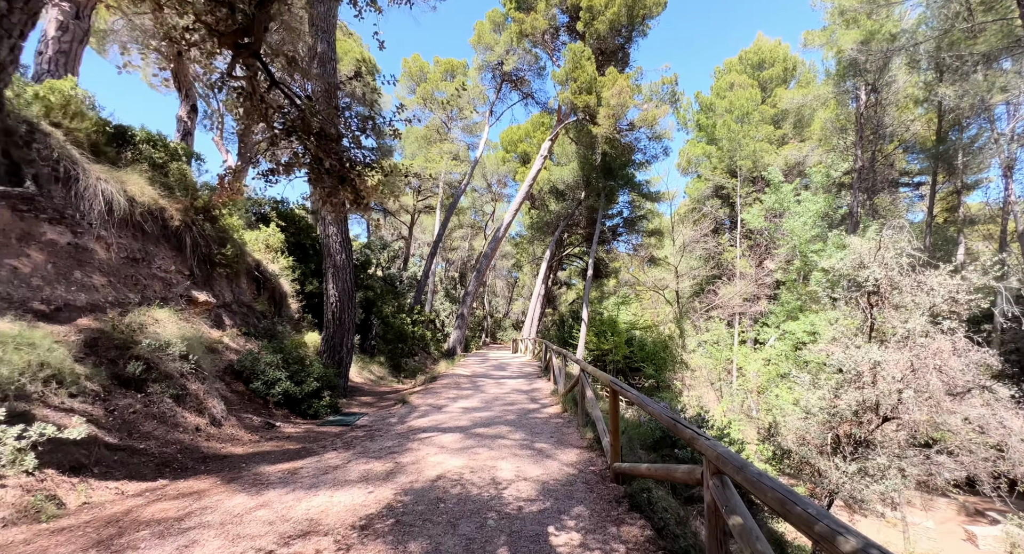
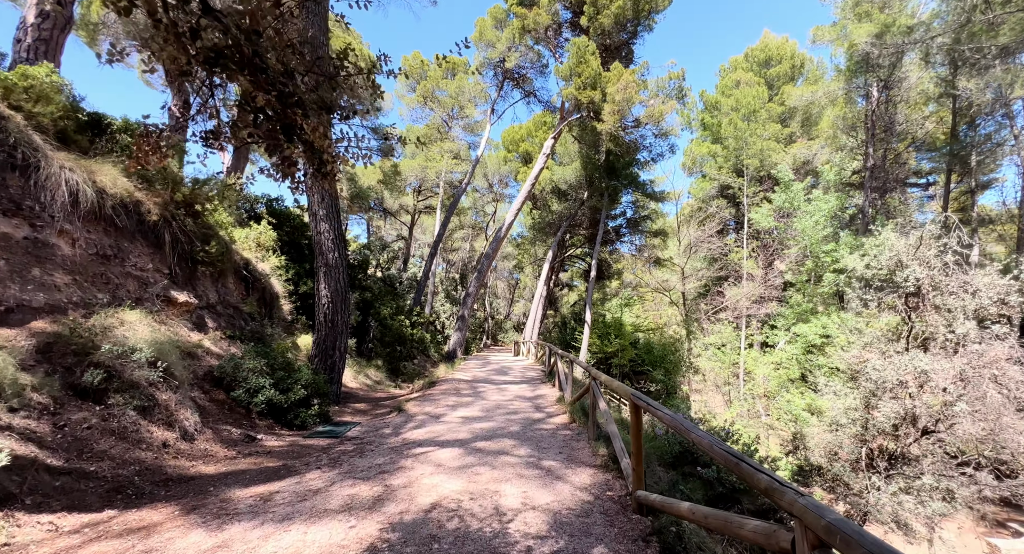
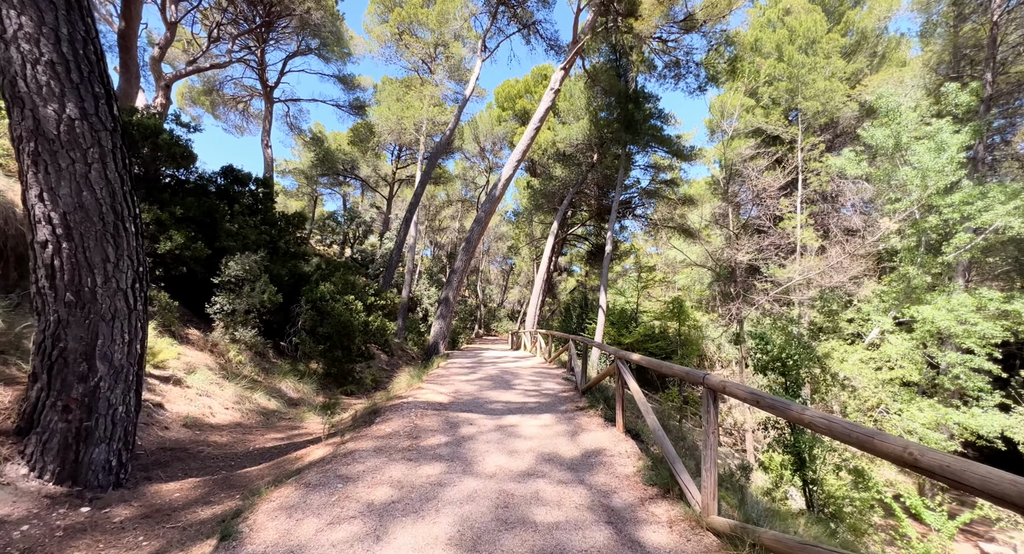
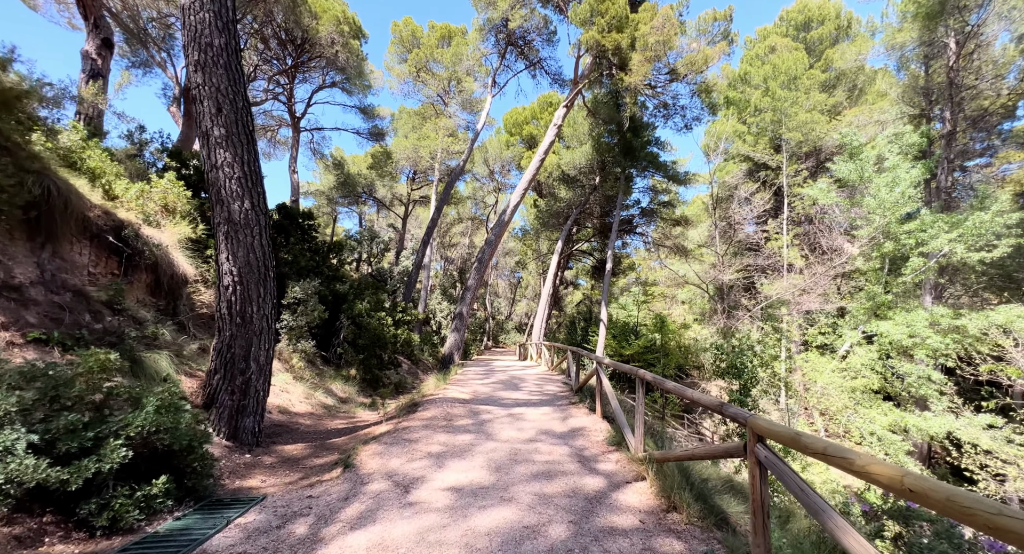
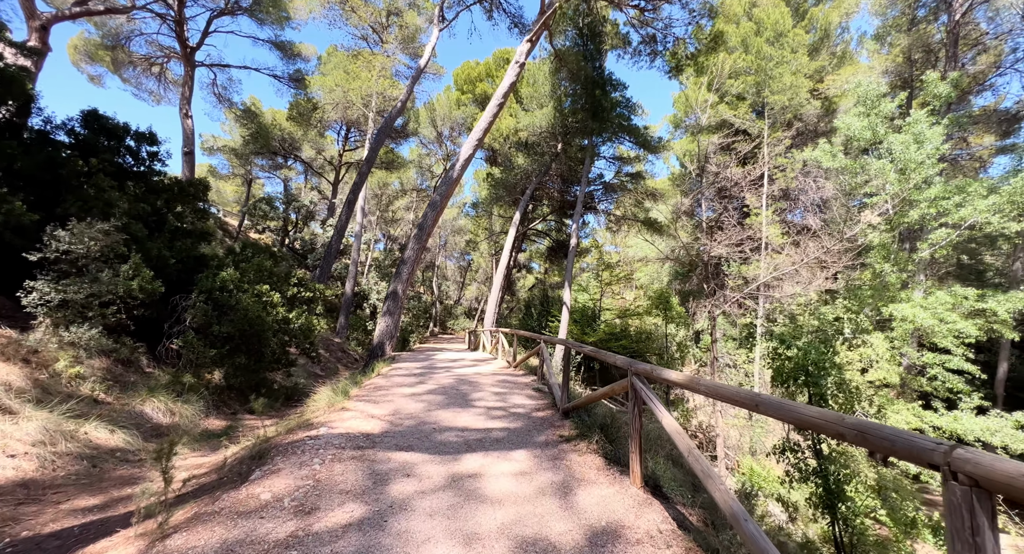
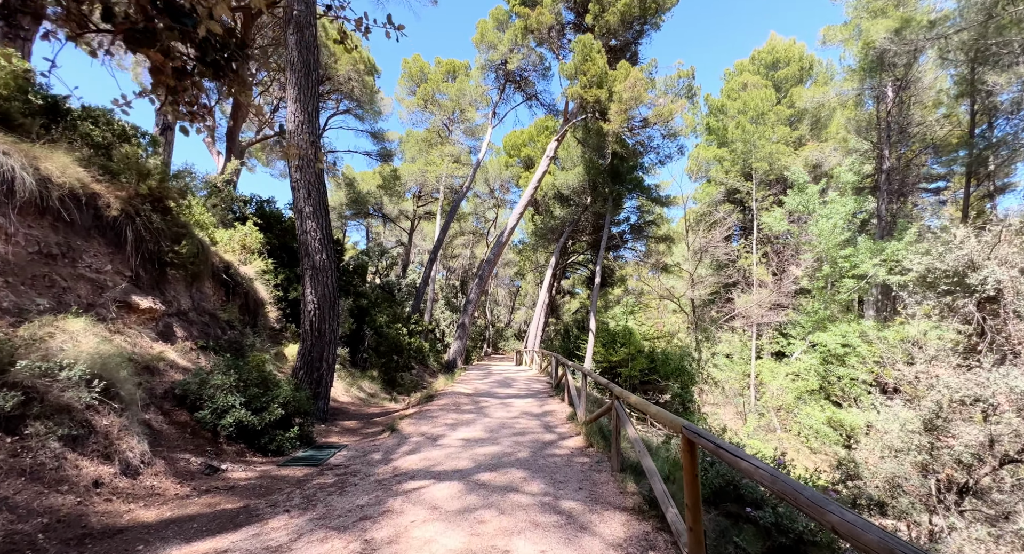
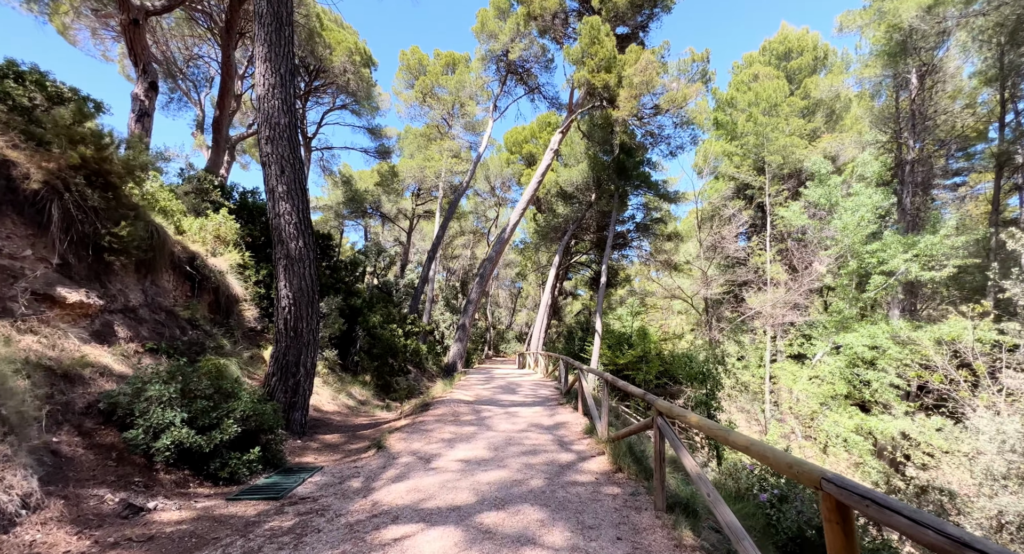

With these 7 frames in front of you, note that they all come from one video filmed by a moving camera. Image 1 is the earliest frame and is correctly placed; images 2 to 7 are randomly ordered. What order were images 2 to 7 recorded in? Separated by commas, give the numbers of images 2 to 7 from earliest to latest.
2, 6, 7, 4, 3, 5
